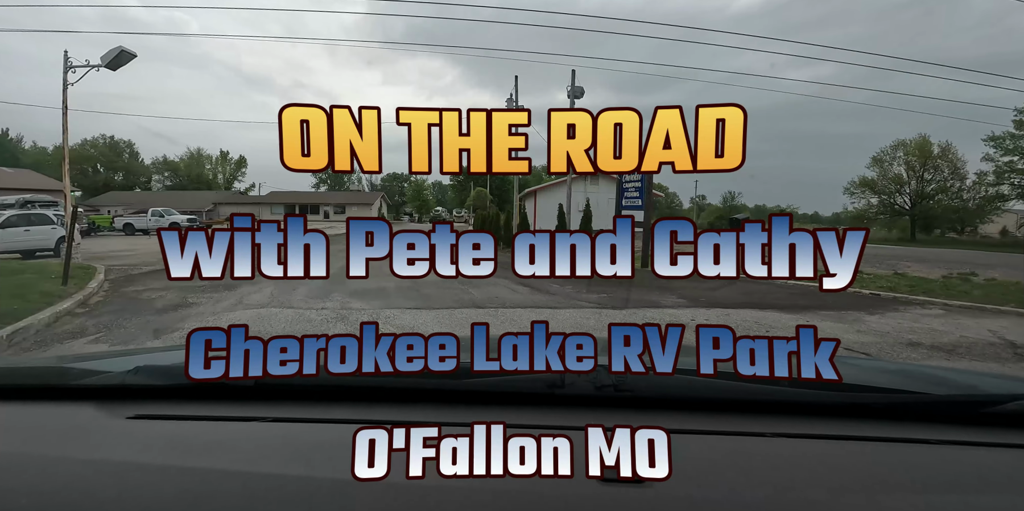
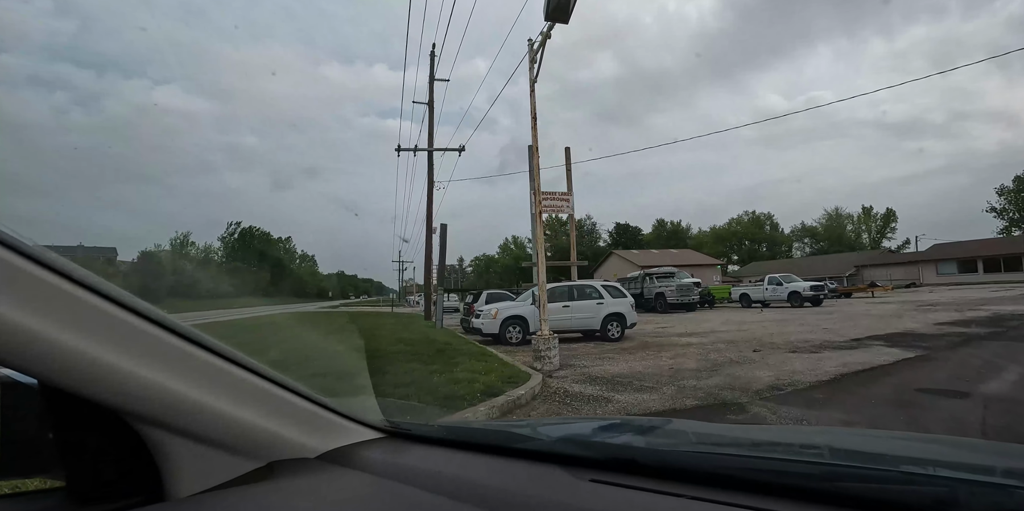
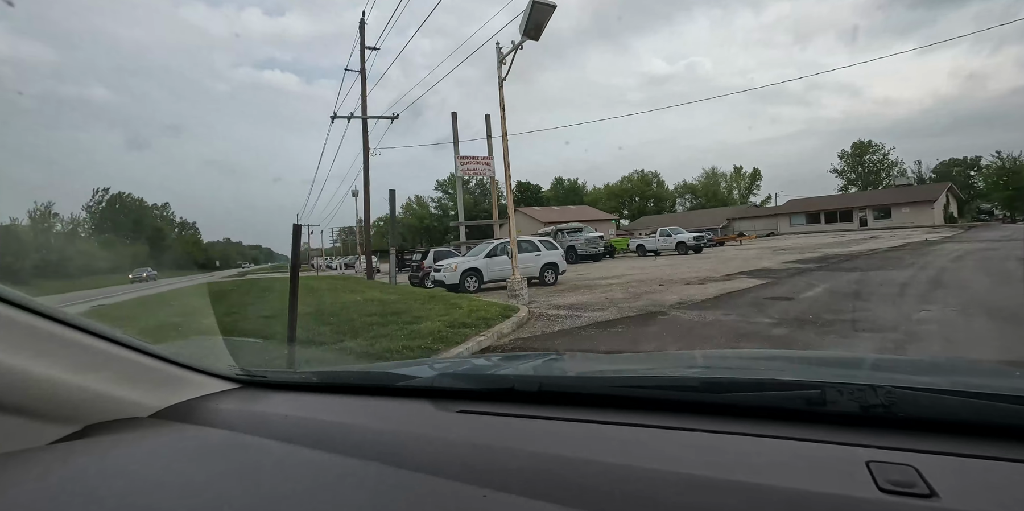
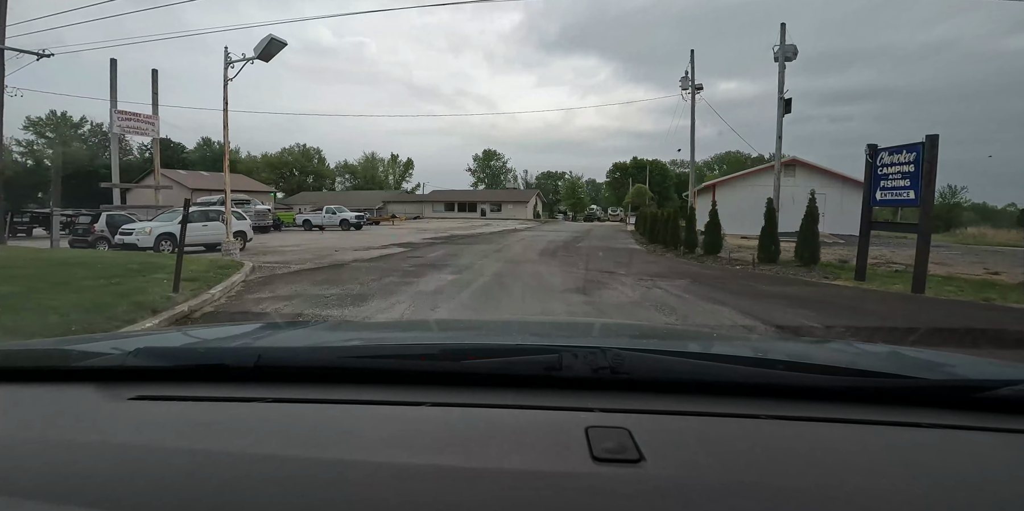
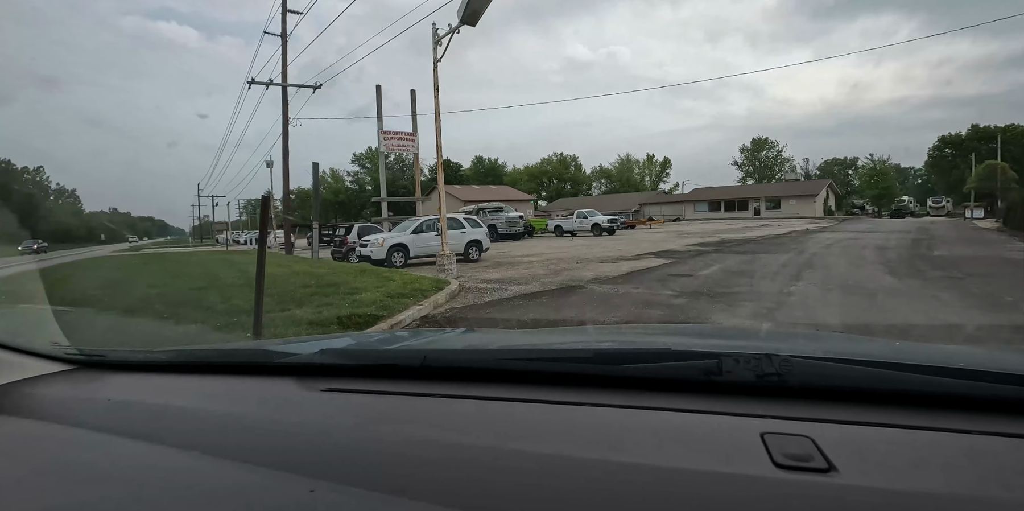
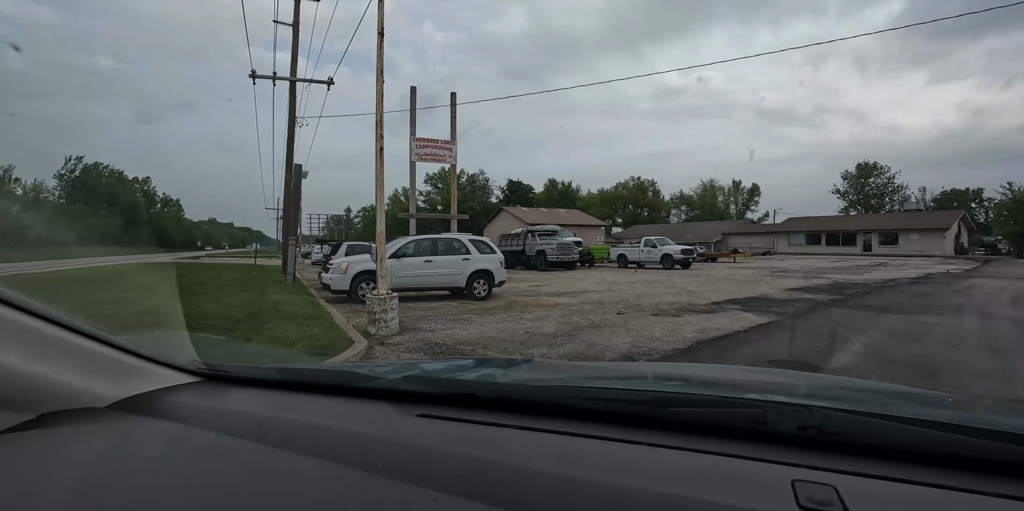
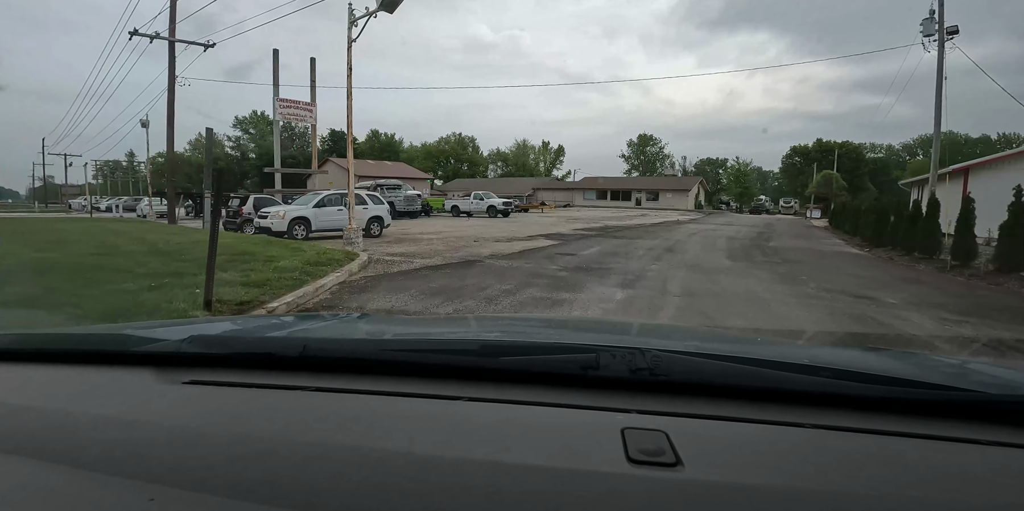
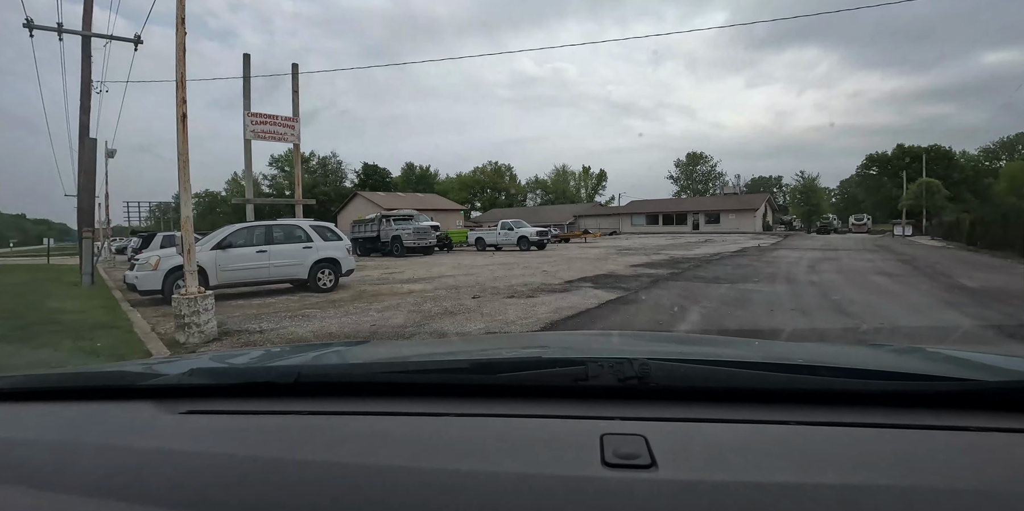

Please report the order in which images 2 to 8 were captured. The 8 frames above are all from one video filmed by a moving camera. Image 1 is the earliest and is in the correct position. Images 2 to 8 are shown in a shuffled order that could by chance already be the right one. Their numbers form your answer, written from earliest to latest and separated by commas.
4, 7, 5, 3, 2, 6, 8
